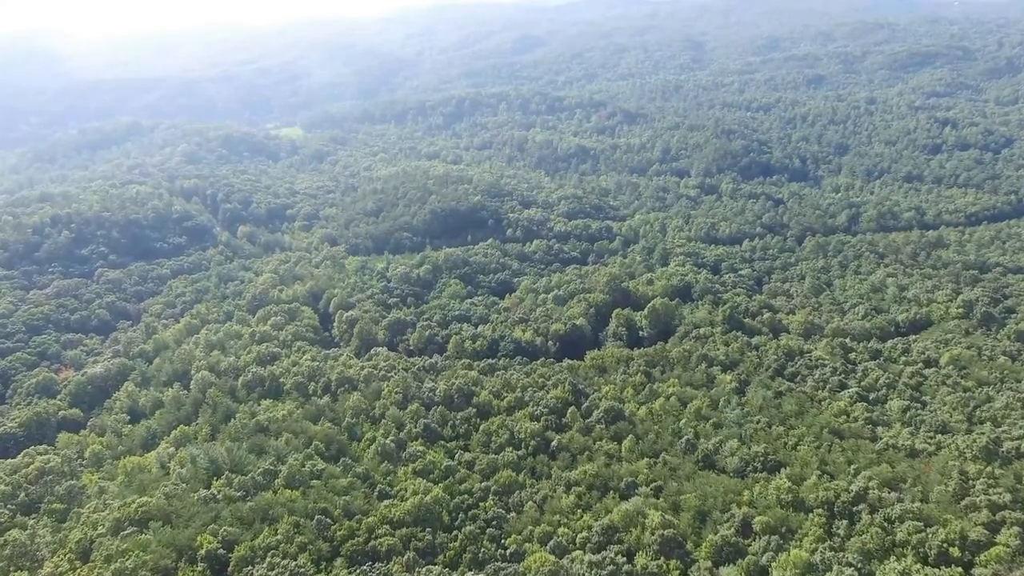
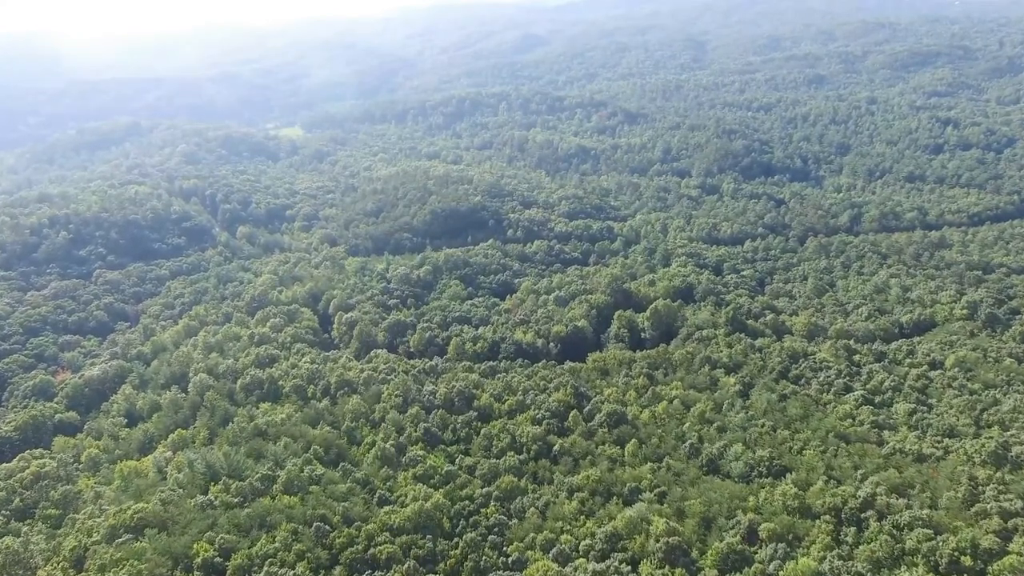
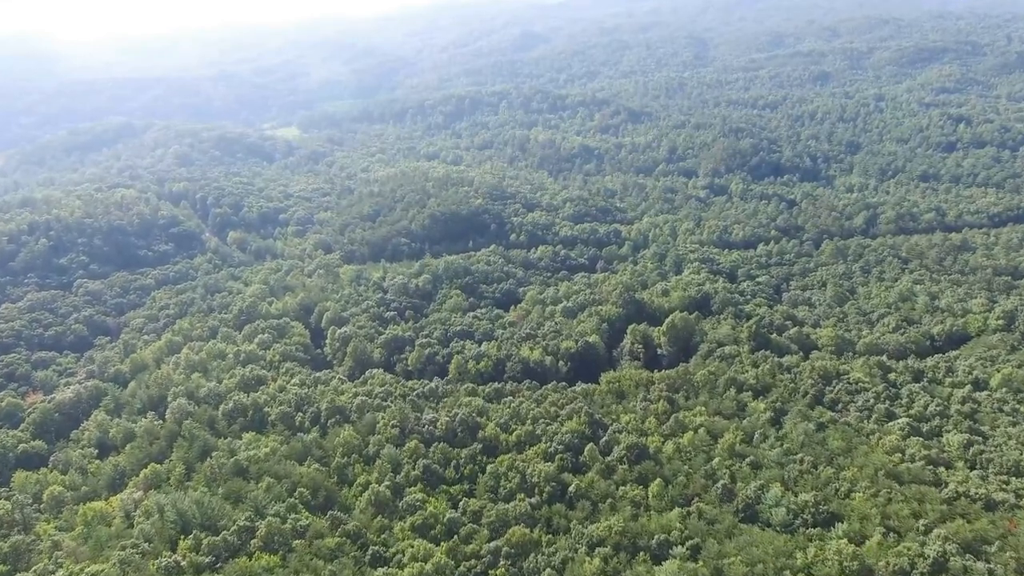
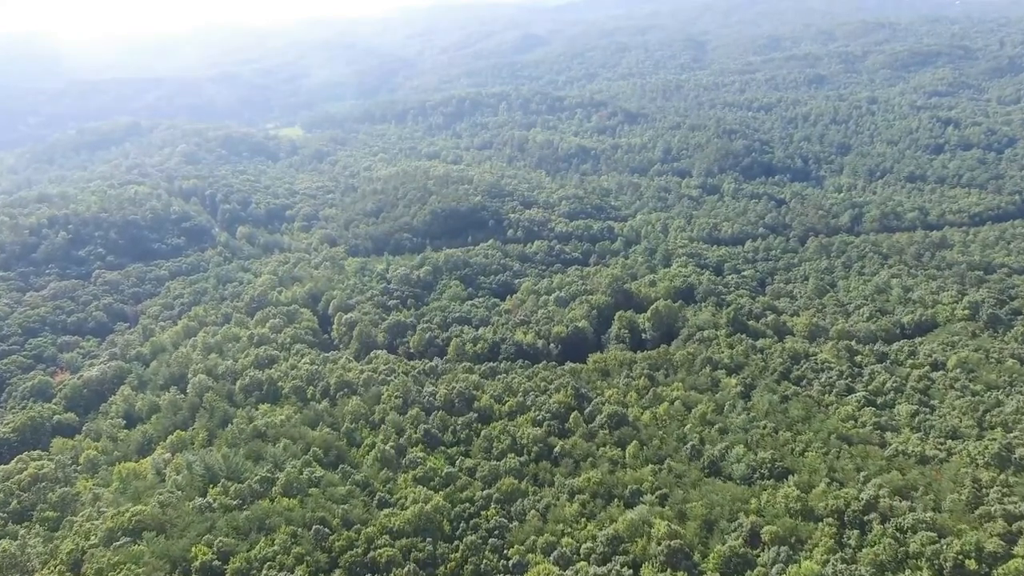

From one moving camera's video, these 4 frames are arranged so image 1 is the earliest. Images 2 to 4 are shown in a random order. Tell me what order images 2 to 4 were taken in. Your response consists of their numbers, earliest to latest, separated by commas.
2, 4, 3
